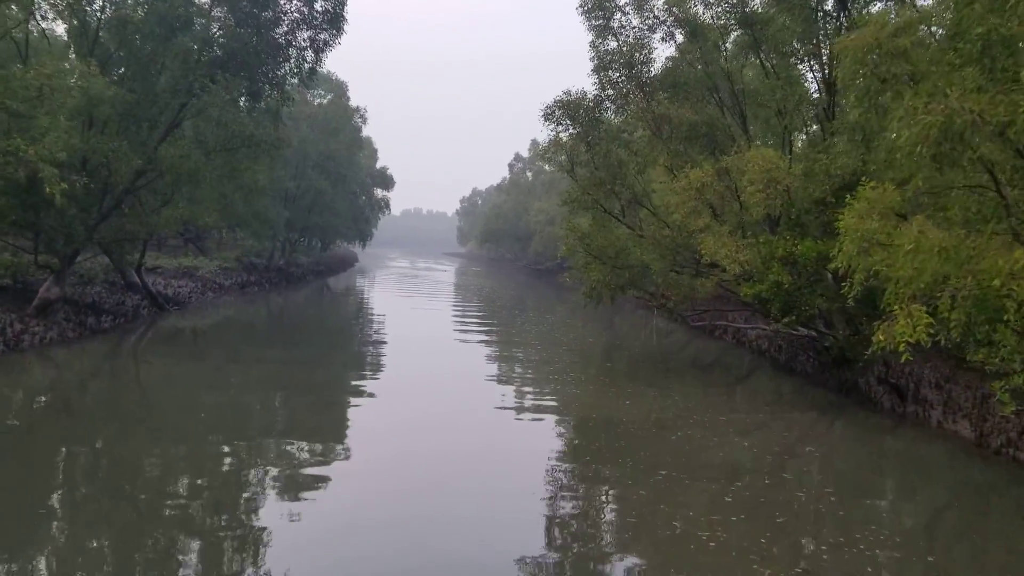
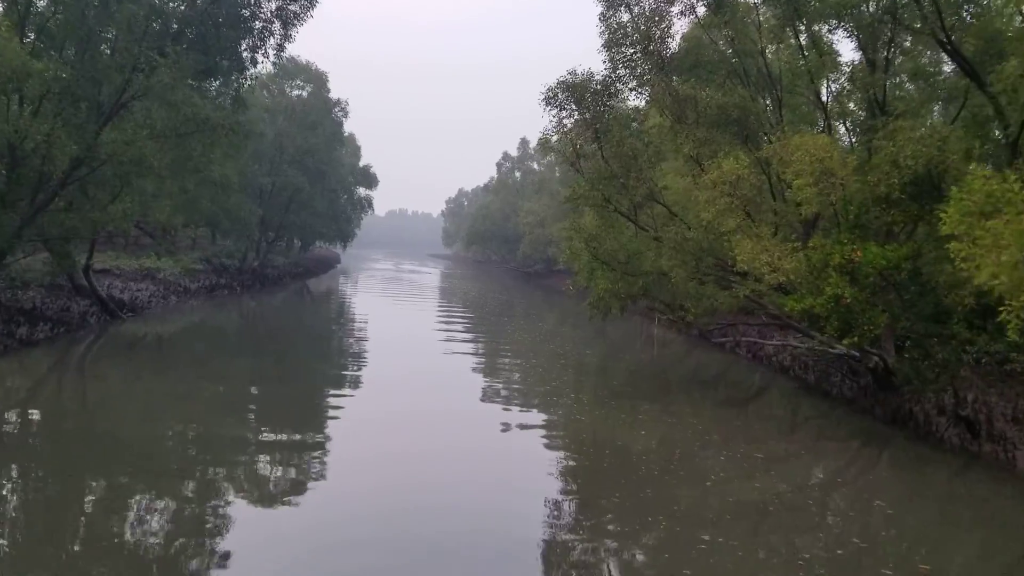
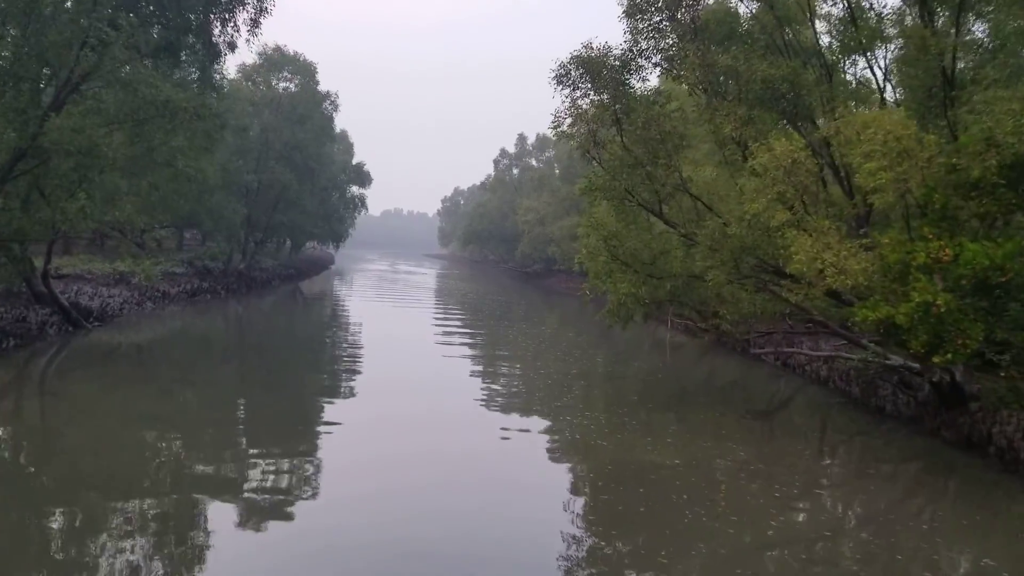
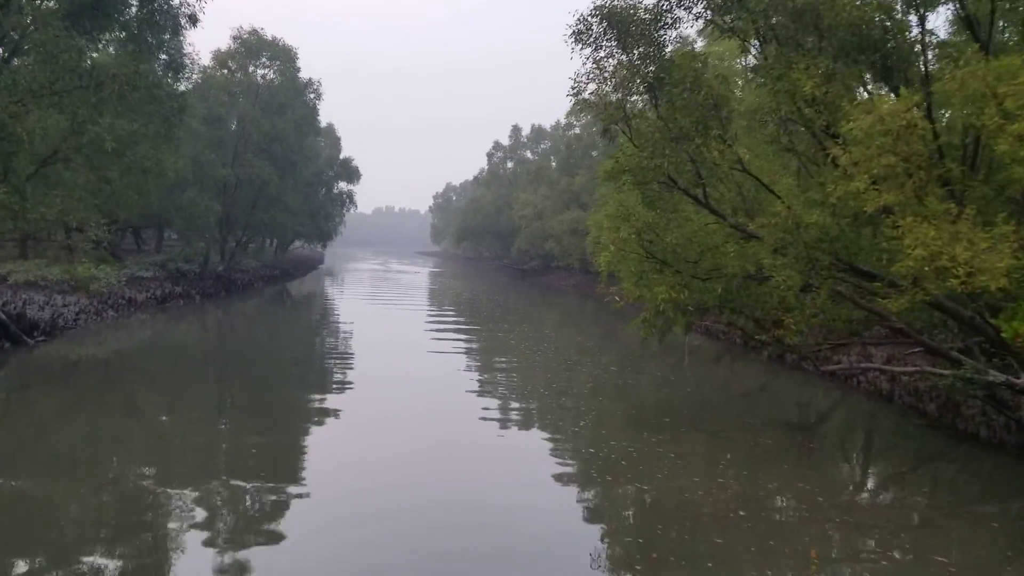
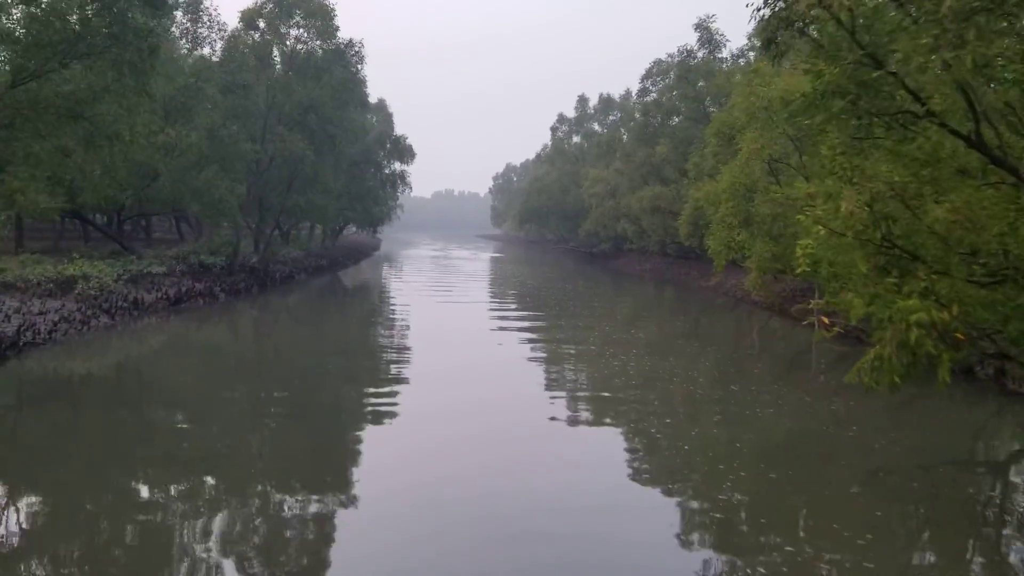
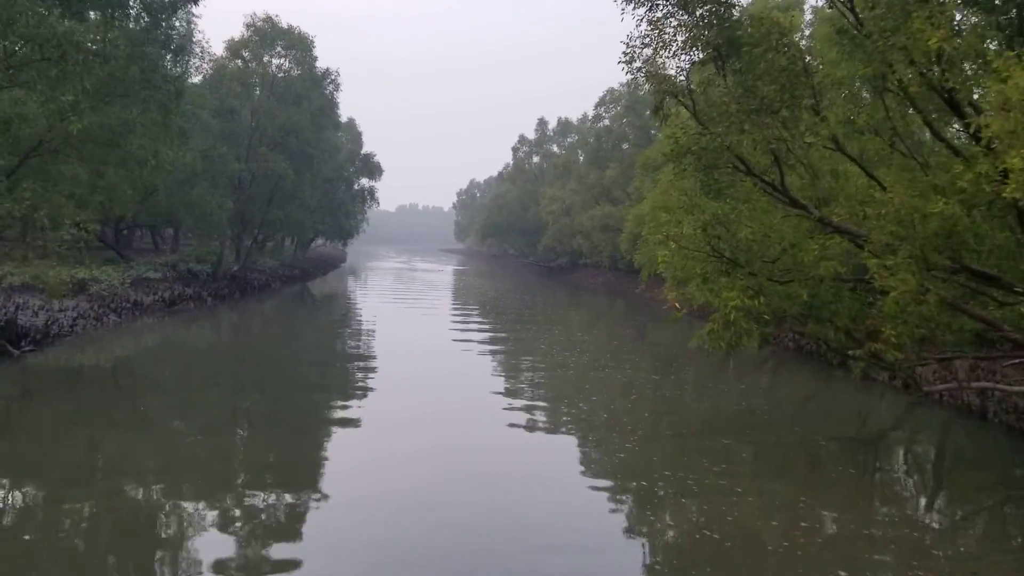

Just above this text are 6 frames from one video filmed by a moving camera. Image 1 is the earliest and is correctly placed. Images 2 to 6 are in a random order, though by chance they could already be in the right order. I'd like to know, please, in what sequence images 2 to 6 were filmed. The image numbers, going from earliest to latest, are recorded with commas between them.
2, 3, 4, 6, 5
